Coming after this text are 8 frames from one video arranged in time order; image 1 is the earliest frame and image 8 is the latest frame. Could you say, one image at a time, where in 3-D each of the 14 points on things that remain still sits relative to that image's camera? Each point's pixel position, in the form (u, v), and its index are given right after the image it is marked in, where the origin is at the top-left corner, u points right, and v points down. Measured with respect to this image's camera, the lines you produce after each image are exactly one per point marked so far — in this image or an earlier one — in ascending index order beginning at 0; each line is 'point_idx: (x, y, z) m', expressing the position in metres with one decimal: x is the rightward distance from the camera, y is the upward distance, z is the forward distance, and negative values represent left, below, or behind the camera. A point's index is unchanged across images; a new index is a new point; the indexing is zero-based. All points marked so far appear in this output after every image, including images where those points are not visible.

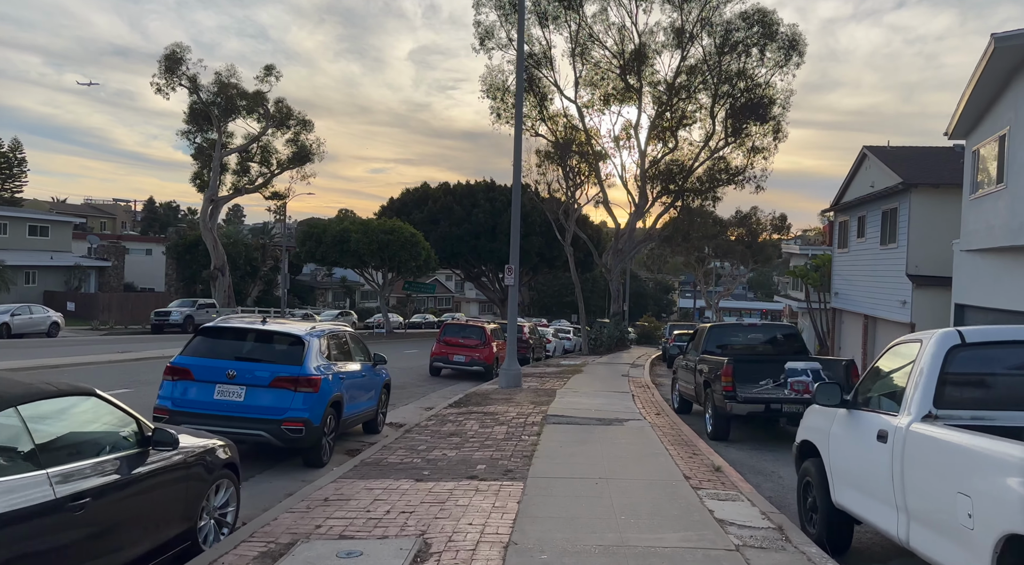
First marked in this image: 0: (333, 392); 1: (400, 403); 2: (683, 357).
0: (-2.1, -1.3, +9.3) m
1: (-2.2, -2.3, +15.4) m
2: (+3.3, -1.5, +15.6) m
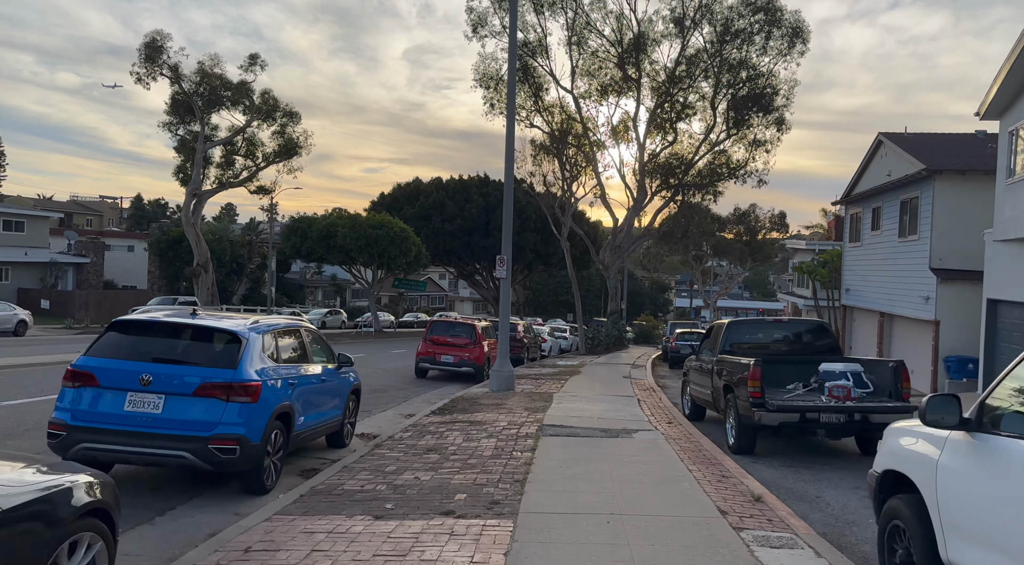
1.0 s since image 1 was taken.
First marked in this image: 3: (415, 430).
0: (-2.2, -1.1, +7.6) m
1: (-2.3, -2.2, +13.7) m
2: (+3.1, -1.3, +13.9) m
3: (-1.2, -1.9, +10.4) m
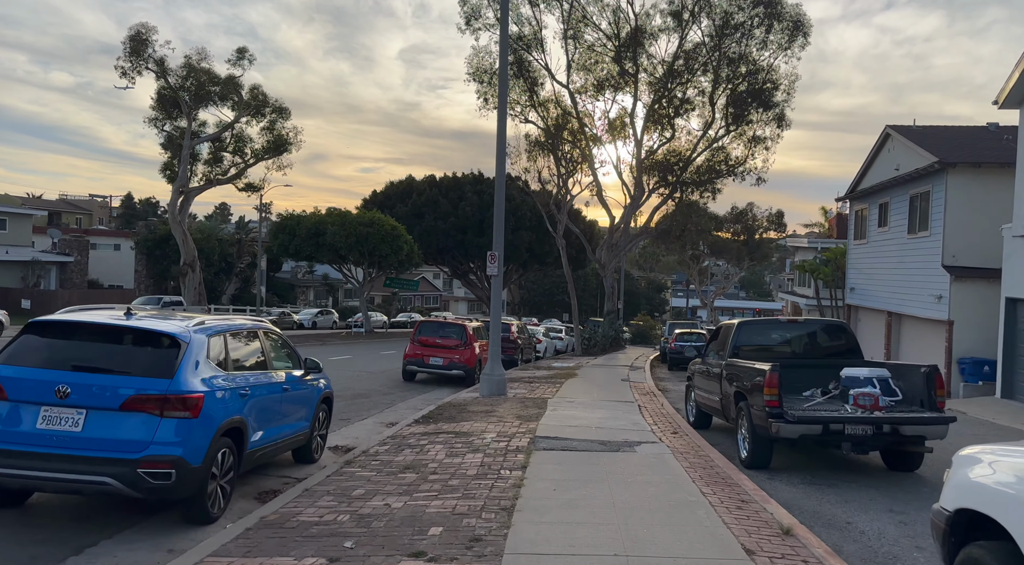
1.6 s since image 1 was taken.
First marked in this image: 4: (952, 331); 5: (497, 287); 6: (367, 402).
0: (-2.3, -1.1, +6.5) m
1: (-2.4, -2.1, +12.6) m
2: (+3.0, -1.3, +12.9) m
3: (-1.4, -1.9, +9.4) m
4: (+10.8, -1.2, +19.7) m
5: (-0.3, -0.1, +15.6) m
6: (-2.6, -2.2, +14.7) m
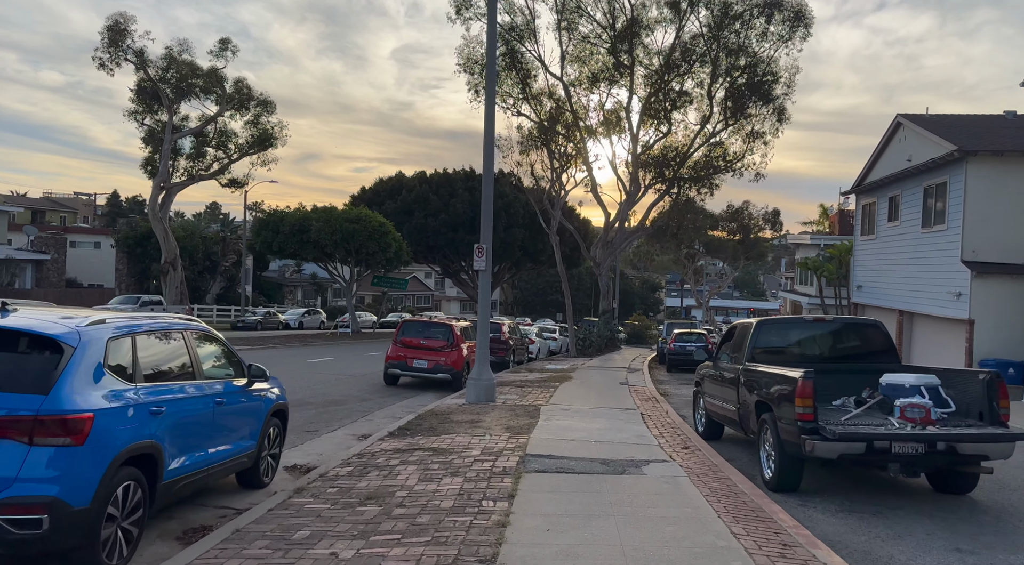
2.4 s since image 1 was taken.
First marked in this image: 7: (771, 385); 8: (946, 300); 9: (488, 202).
0: (-2.4, -1.0, +5.2) m
1: (-2.6, -2.0, +11.3) m
2: (+2.8, -1.2, +11.6) m
3: (-1.5, -1.8, +8.0) m
4: (+10.5, -1.1, +18.5) m
5: (-0.5, 0.0, +14.2) m
6: (-2.8, -2.1, +13.3) m
7: (+2.7, -1.0, +8.3) m
8: (+10.6, -0.4, +19.8) m
9: (-0.4, +1.4, +14.4) m
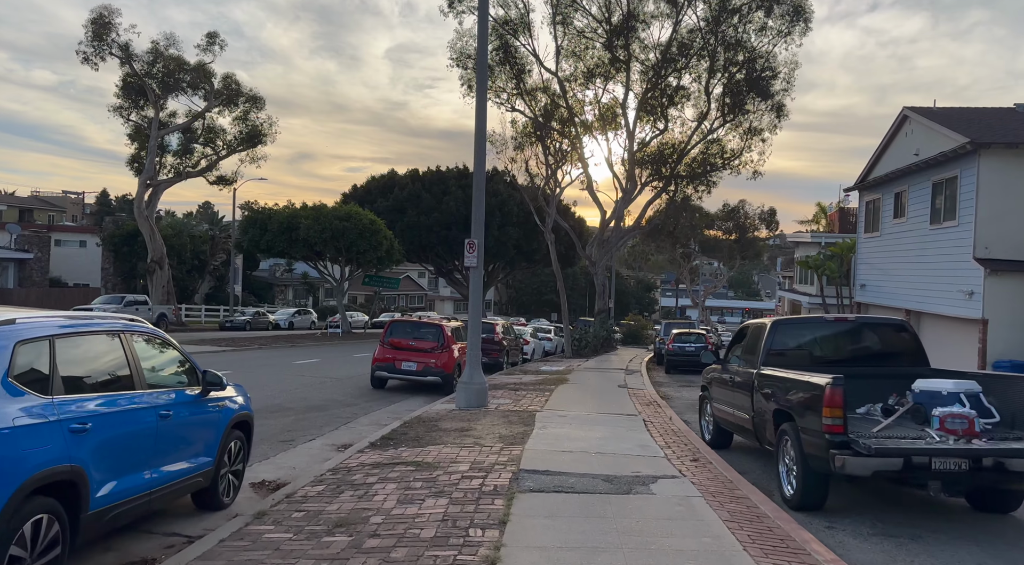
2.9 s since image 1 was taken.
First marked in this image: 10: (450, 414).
0: (-2.4, -1.0, +4.3) m
1: (-2.7, -2.0, +10.4) m
2: (+2.7, -1.2, +10.8) m
3: (-1.6, -1.7, +7.1) m
4: (+10.4, -1.1, +17.7) m
5: (-0.6, 0.0, +13.3) m
6: (-2.9, -2.1, +12.5) m
7: (+2.6, -1.0, +7.5) m
8: (+10.5, -0.4, +19.0) m
9: (-0.6, +1.5, +13.6) m
10: (-0.9, -2.0, +12.2) m
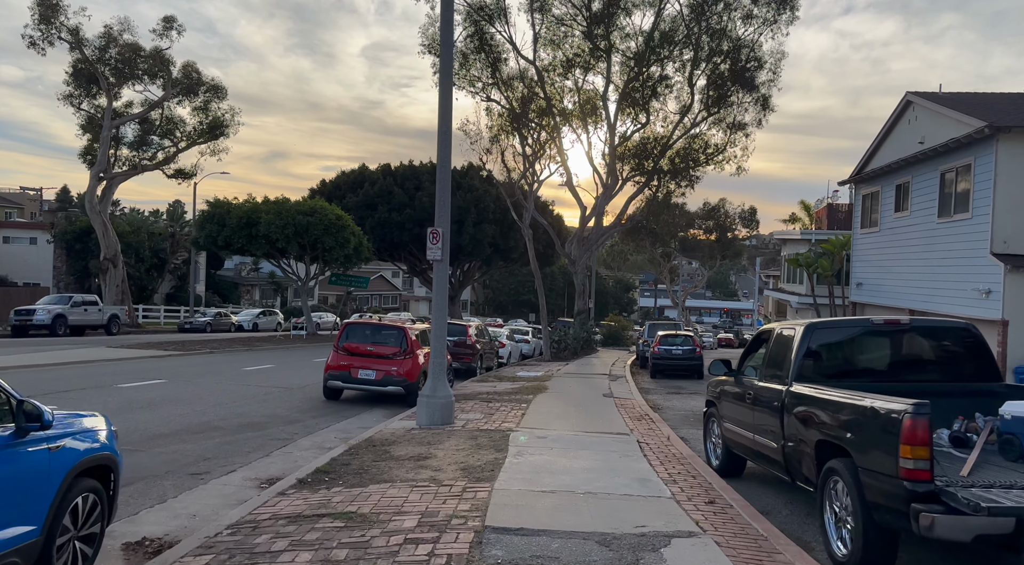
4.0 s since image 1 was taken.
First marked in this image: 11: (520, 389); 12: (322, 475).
0: (-2.6, -0.9, +2.3) m
1: (-3.0, -1.9, +8.4) m
2: (+2.4, -1.1, +8.9) m
3: (-1.8, -1.7, +5.2) m
4: (+9.9, -1.0, +16.1) m
5: (-1.0, +0.1, +11.4) m
6: (-3.3, -2.0, +10.5) m
7: (+2.3, -1.0, +5.6) m
8: (+9.9, -0.3, +17.4) m
9: (-1.0, +1.5, +11.7) m
10: (-1.3, -1.9, +10.3) m
11: (+0.2, -2.2, +16.8) m
12: (-1.8, -1.8, +7.7) m
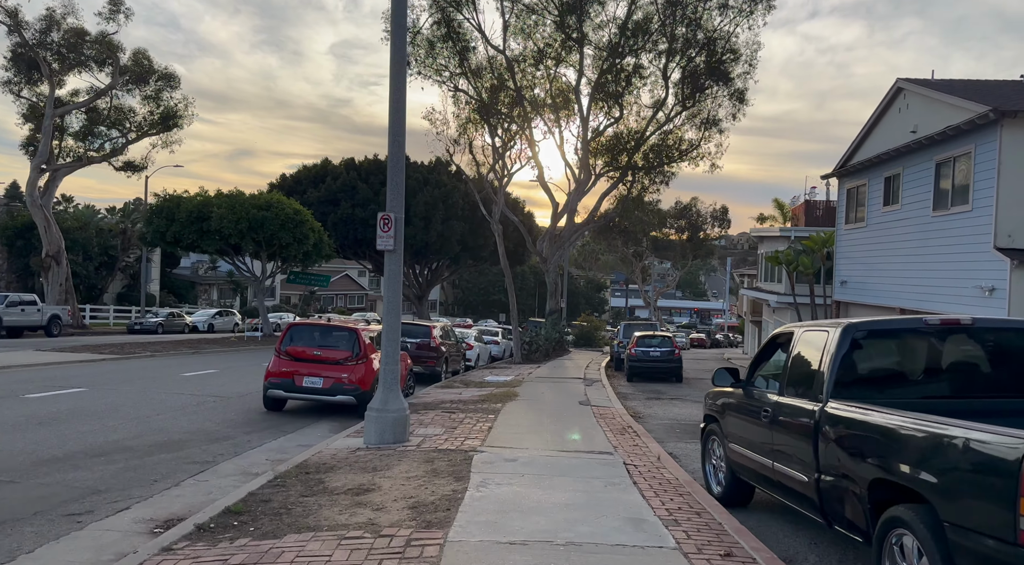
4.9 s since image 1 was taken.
0: (-2.7, -0.8, +0.7) m
1: (-3.4, -1.9, +6.7) m
2: (+2.0, -1.0, +7.4) m
3: (-2.0, -1.6, +3.6) m
4: (+9.2, -0.9, +14.9) m
5: (-1.4, +0.1, +9.8) m
6: (-3.7, -1.9, +8.8) m
7: (+2.1, -0.9, +4.2) m
8: (+9.2, -0.3, +16.2) m
9: (-1.4, +1.6, +10.1) m
10: (-1.7, -1.9, +8.7) m
11: (-0.5, -2.2, +15.2) m
12: (-2.1, -1.8, +6.1) m
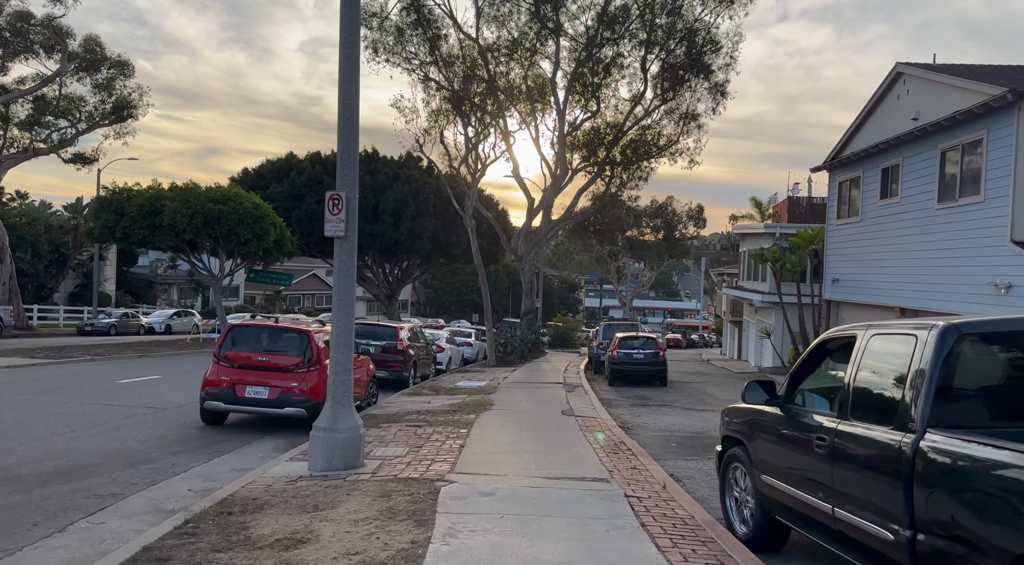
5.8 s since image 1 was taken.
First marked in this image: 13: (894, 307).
0: (-2.6, -0.7, -1.0) m
1: (-3.5, -1.8, +5.1) m
2: (+1.9, -1.0, +6.0) m
3: (-2.1, -1.5, +1.9) m
4: (+8.8, -0.9, +13.6) m
5: (-1.7, +0.2, +8.2) m
6: (-3.9, -1.9, +7.1) m
7: (+2.1, -0.8, +2.7) m
8: (+8.8, -0.2, +15.0) m
9: (-1.7, +1.7, +8.5) m
10: (-1.9, -1.8, +7.1) m
11: (-0.9, -2.1, +13.7) m
12: (-2.2, -1.7, +4.4) m
13: (+9.0, -0.6, +18.8) m
